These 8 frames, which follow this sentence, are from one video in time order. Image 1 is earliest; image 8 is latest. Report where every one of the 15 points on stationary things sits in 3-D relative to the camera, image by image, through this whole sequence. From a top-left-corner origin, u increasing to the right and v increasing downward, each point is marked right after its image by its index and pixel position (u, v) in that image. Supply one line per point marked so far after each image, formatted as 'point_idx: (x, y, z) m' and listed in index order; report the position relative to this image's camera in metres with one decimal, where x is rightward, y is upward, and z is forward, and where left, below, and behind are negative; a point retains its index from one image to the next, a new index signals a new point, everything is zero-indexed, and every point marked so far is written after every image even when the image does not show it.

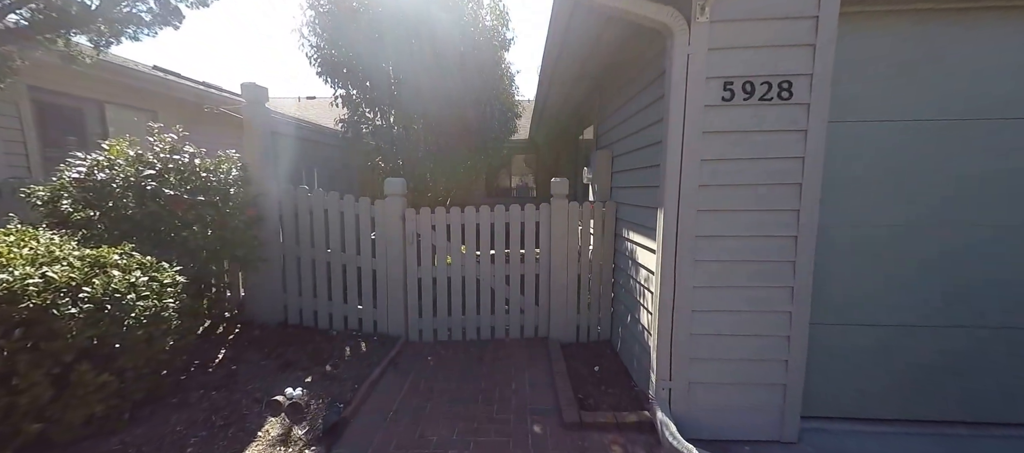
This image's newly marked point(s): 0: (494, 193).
0: (-0.6, +1.1, +11.7) m
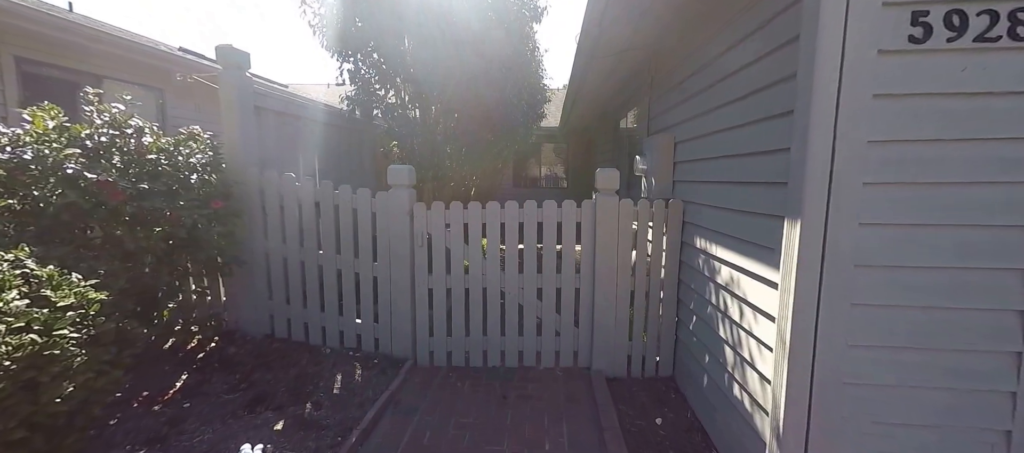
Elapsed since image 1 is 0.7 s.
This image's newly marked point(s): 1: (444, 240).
0: (+0.1, +1.3, +10.9) m
1: (-0.5, -0.1, +2.7) m
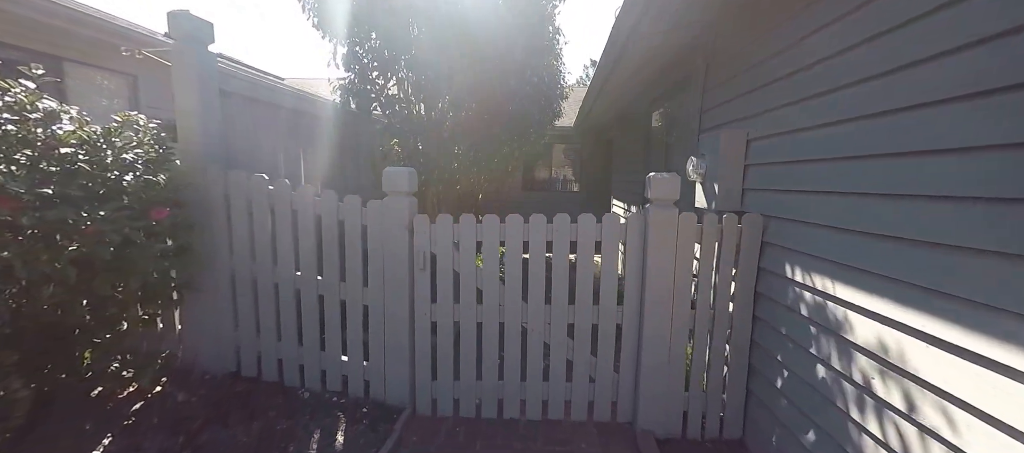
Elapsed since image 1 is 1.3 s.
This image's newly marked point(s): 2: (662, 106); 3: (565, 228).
0: (+0.4, +1.1, +10.3) m
1: (-0.3, -0.2, +2.2) m
2: (+1.8, +1.4, +4.5) m
3: (+0.3, 0.0, +2.1) m
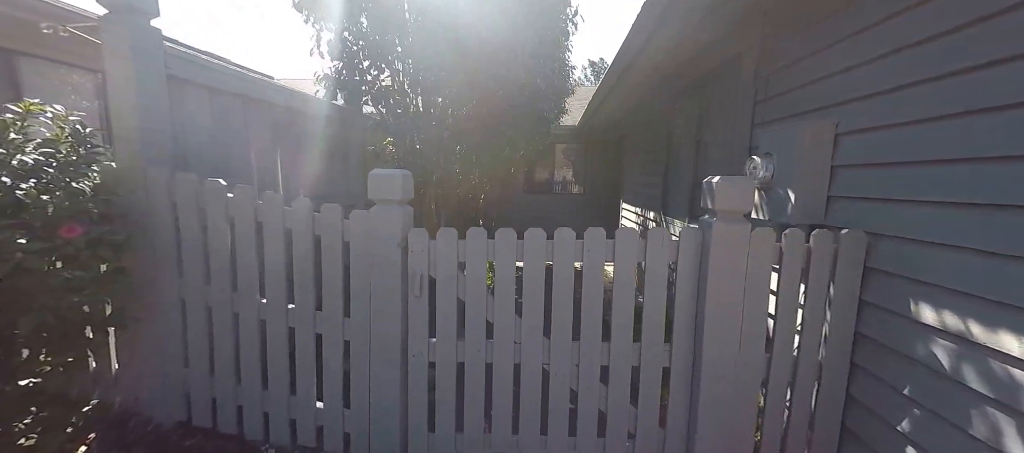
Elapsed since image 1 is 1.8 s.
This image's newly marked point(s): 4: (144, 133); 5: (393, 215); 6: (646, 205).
0: (+0.5, +1.0, +9.9) m
1: (-0.3, -0.3, +1.7) m
2: (+1.8, +1.3, +4.0) m
3: (+0.4, -0.1, +1.7) m
4: (-1.7, +0.4, +1.8) m
5: (-0.5, +0.1, +1.7) m
6: (+1.8, +0.3, +5.3) m
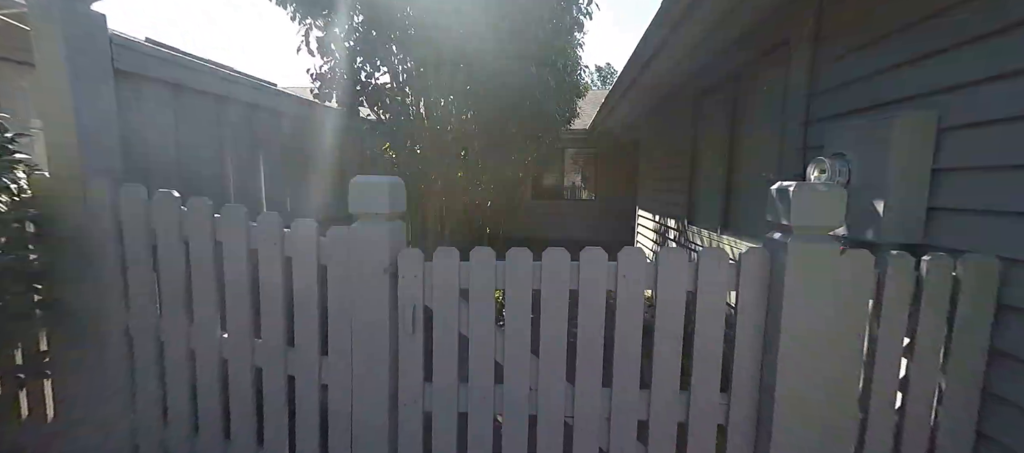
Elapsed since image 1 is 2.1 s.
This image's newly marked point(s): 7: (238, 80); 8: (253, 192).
0: (+0.7, +0.8, +9.6) m
1: (-0.2, -0.4, +1.4) m
2: (+1.9, +1.2, +3.7) m
3: (+0.4, -0.2, +1.3) m
4: (-1.7, +0.3, +1.5) m
5: (-0.5, 0.0, +1.4) m
6: (+1.9, +0.2, +4.9) m
7: (-1.7, +0.9, +2.3) m
8: (-1.7, +0.2, +2.5) m
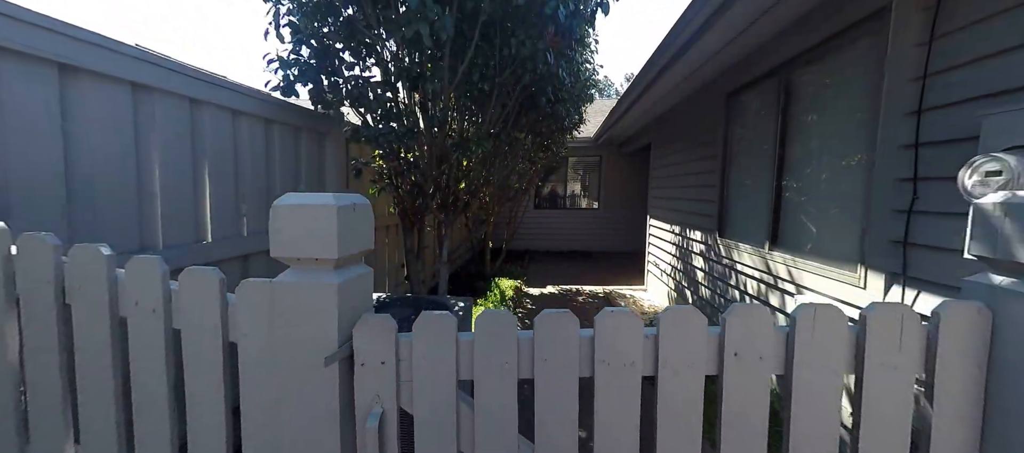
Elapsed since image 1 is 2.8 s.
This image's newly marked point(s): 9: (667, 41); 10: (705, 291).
0: (+0.7, +0.5, +9.0) m
1: (-0.1, -0.5, +0.8) m
2: (+2.0, +1.1, +3.2) m
3: (+0.5, -0.3, +0.8) m
4: (-1.6, +0.2, +1.0) m
5: (-0.4, -0.1, +0.8) m
6: (+2.0, 0.0, +4.4) m
7: (-1.6, +0.7, +1.8) m
8: (-1.6, +0.1, +2.0) m
9: (+1.2, +1.5, +3.2) m
10: (+1.9, -0.6, +3.7) m
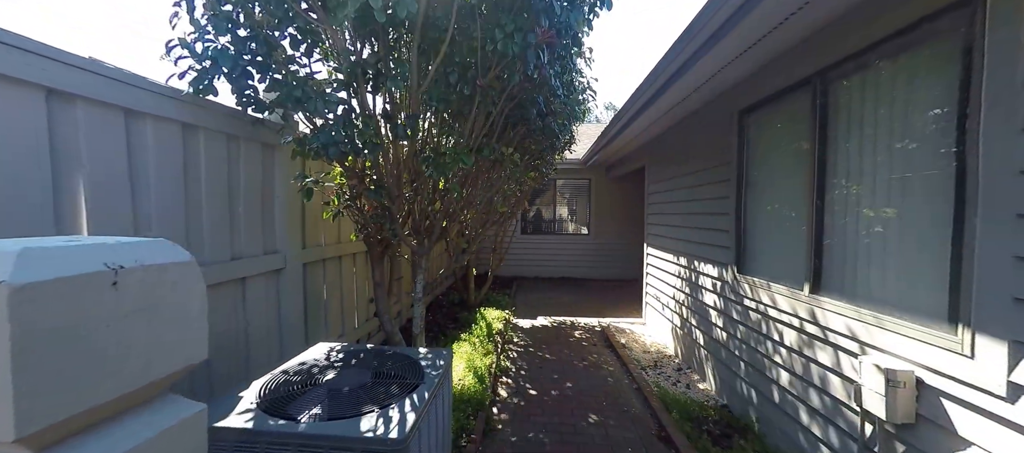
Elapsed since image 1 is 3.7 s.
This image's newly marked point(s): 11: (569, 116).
0: (+0.4, 0.0, +8.5) m
1: (-0.1, -0.6, +0.3) m
2: (+1.9, +0.8, +2.8) m
3: (+0.5, -0.4, +0.2) m
4: (-1.6, +0.1, +0.4) m
5: (-0.4, -0.2, +0.3) m
6: (+1.8, -0.3, +3.9) m
7: (-1.6, +0.6, +1.2) m
8: (-1.7, -0.1, +1.4) m
9: (+1.2, +1.3, +2.8) m
10: (+1.8, -0.9, +3.2) m
11: (+0.6, +1.1, +3.9) m
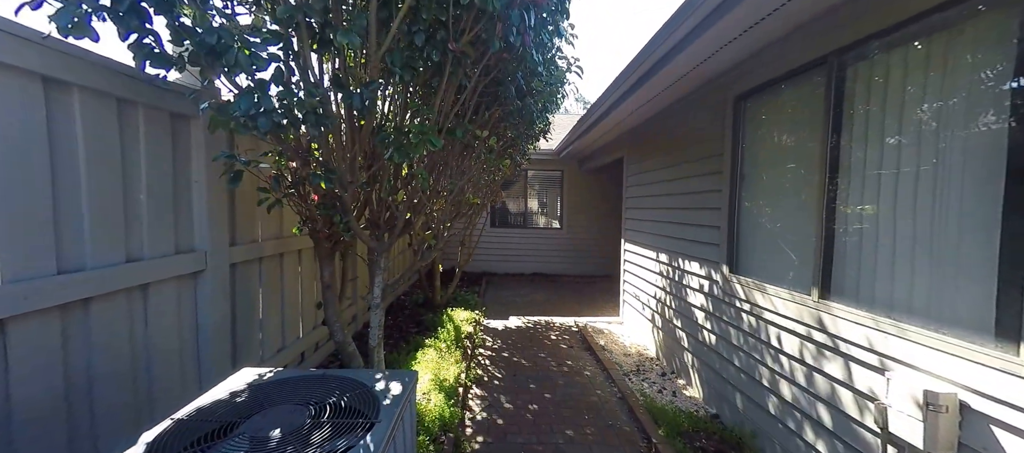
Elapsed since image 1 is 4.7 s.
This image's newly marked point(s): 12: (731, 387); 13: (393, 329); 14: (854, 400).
0: (-0.3, +0.2, +8.2) m
1: (-0.1, -0.6, -0.1) m
2: (+1.7, +0.9, +2.5) m
3: (+0.6, -0.4, -0.1) m
4: (-1.5, +0.1, -0.1) m
5: (-0.3, -0.2, -0.1) m
6: (+1.5, -0.2, +3.7) m
7: (-1.6, +0.6, +0.7) m
8: (-1.7, -0.1, +0.8) m
9: (+1.0, +1.3, +2.5) m
10: (+1.6, -0.9, +3.0) m
11: (+0.3, +1.2, +3.6) m
12: (+1.6, -1.2, +2.8) m
13: (-1.4, -1.2, +4.5) m
14: (+1.7, -0.9, +1.9) m
